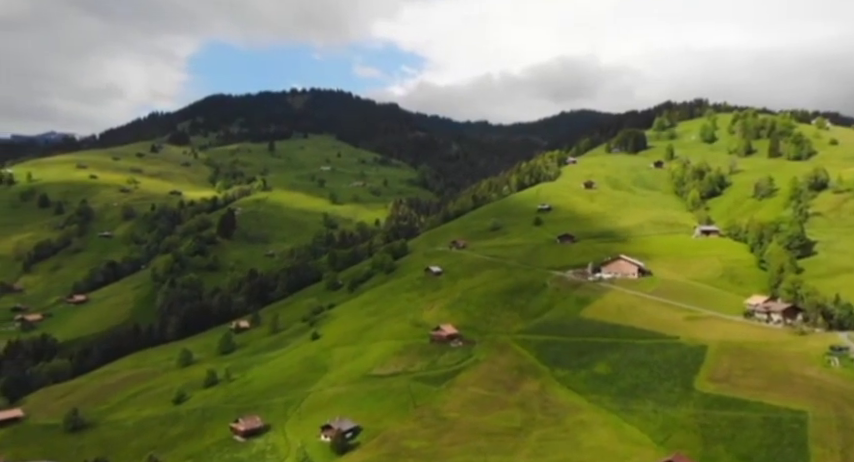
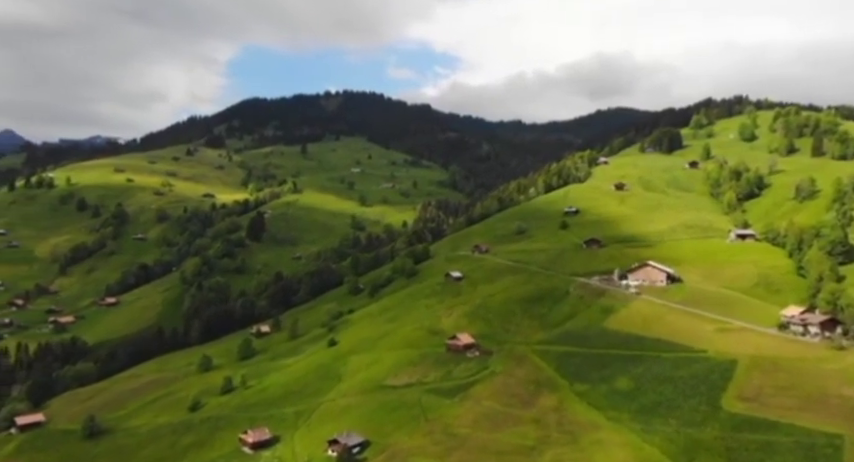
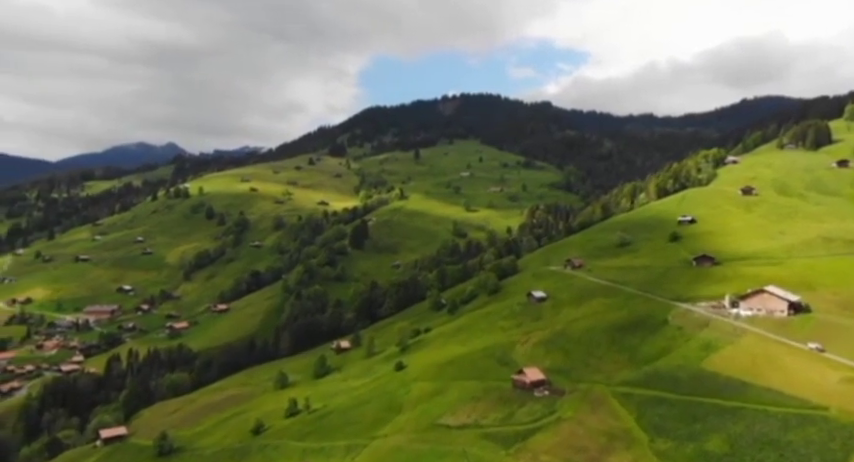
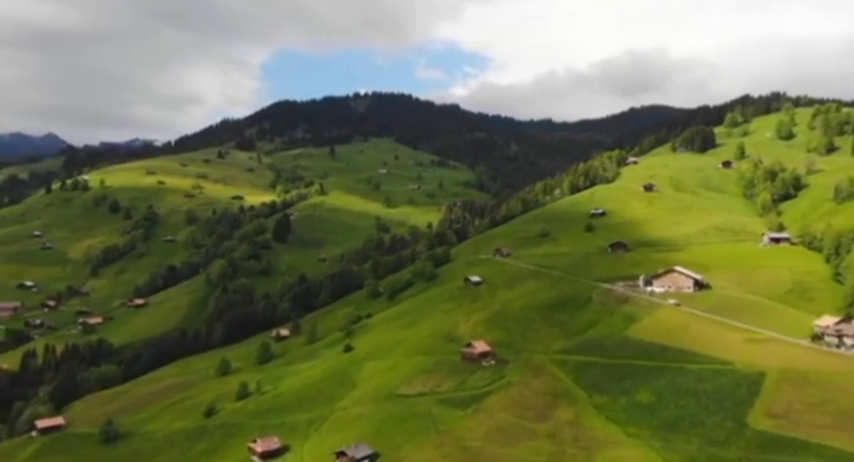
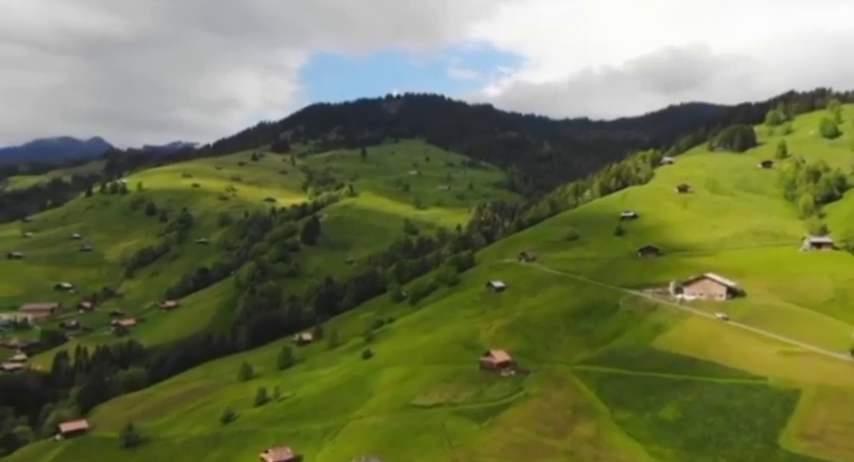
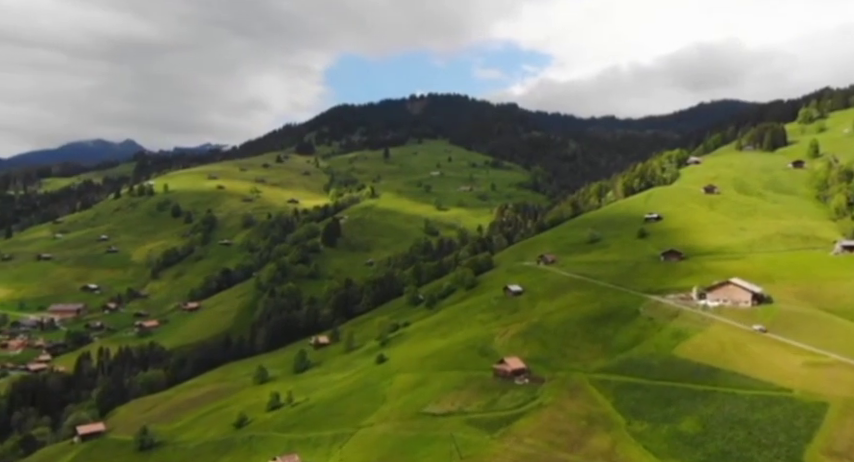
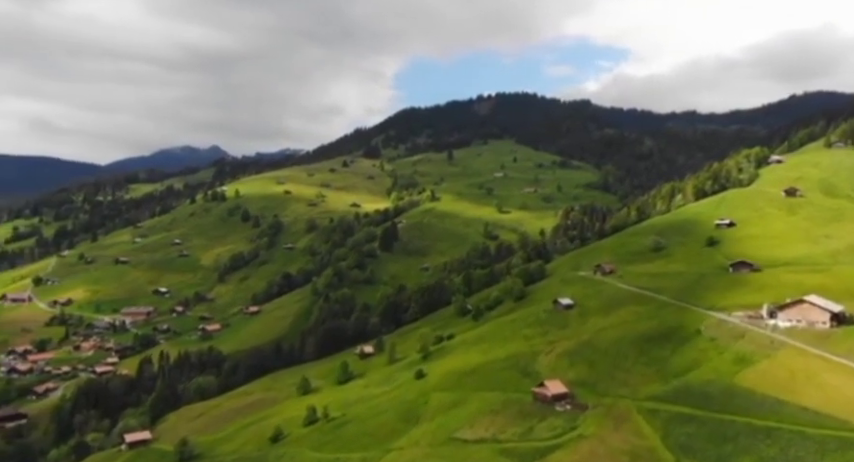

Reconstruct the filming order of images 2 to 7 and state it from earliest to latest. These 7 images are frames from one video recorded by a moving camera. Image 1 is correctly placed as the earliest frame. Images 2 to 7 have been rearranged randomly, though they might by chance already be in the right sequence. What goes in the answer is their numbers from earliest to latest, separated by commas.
2, 4, 5, 6, 3, 7
